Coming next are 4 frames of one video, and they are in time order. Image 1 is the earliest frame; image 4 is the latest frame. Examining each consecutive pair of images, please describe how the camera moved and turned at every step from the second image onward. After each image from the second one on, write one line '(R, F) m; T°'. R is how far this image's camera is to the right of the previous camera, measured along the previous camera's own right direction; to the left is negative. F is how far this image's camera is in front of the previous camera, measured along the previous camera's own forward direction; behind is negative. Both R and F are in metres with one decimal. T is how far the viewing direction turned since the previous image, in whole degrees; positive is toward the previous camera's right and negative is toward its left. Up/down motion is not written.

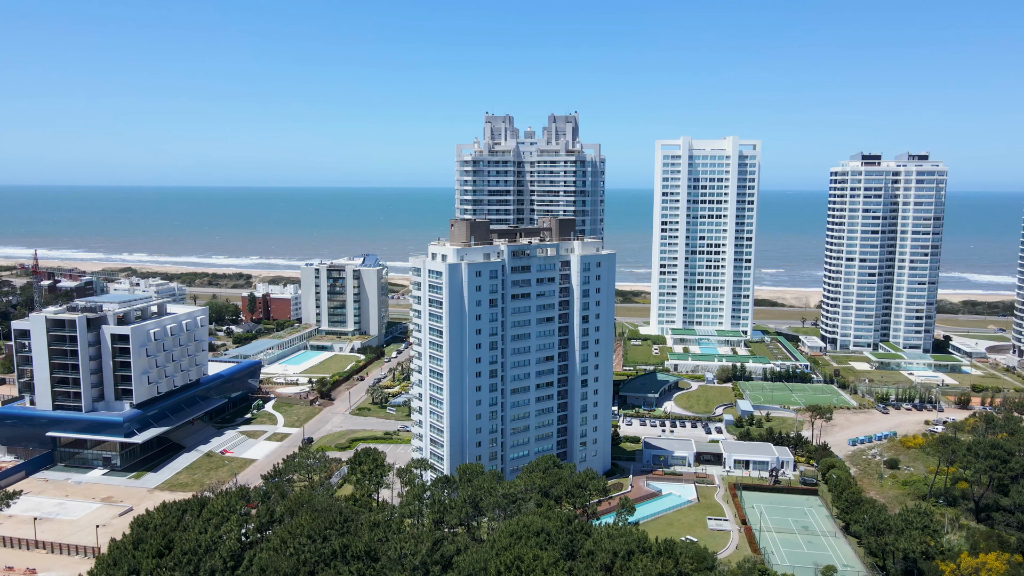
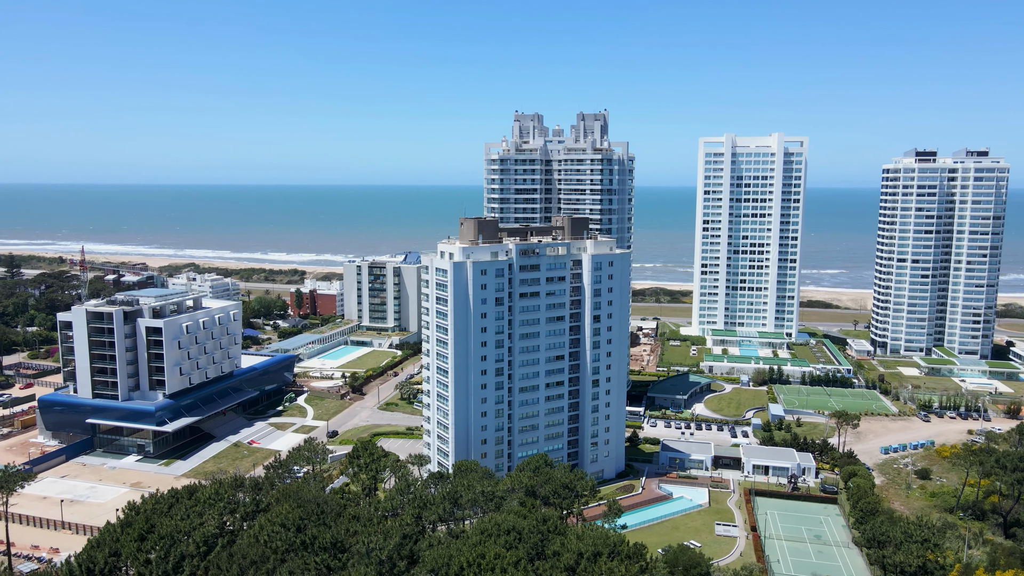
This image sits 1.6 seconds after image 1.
(+4.2, +0.1) m; -5°
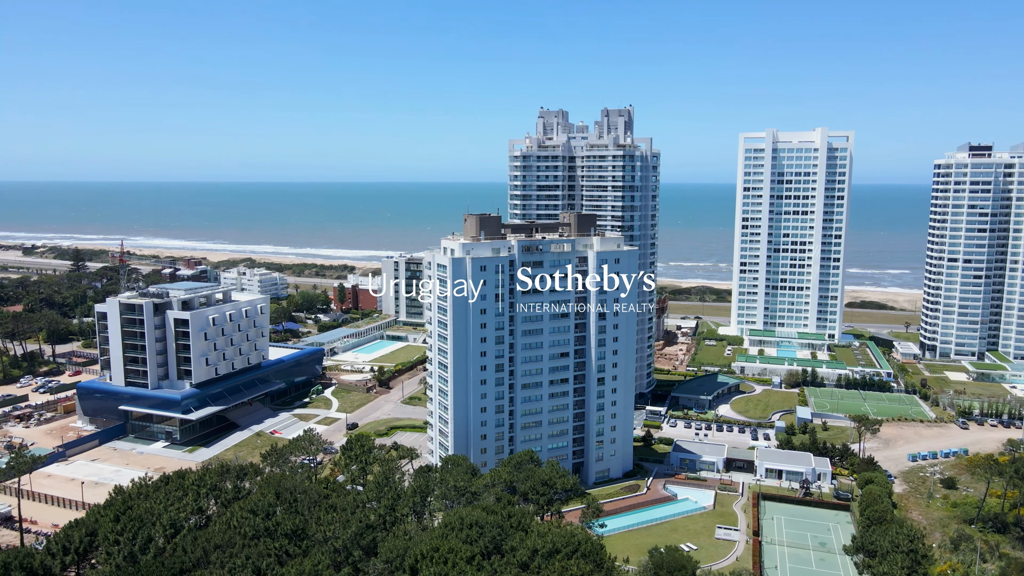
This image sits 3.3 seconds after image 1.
(+4.5, +0.1) m; -4°
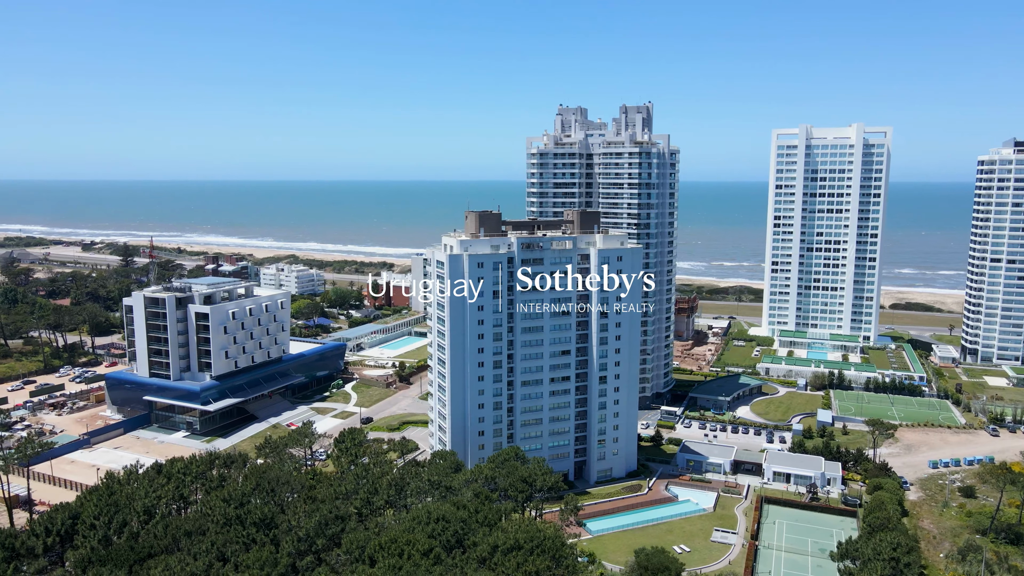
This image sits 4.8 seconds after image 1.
(+3.9, 0.0) m; -4°
